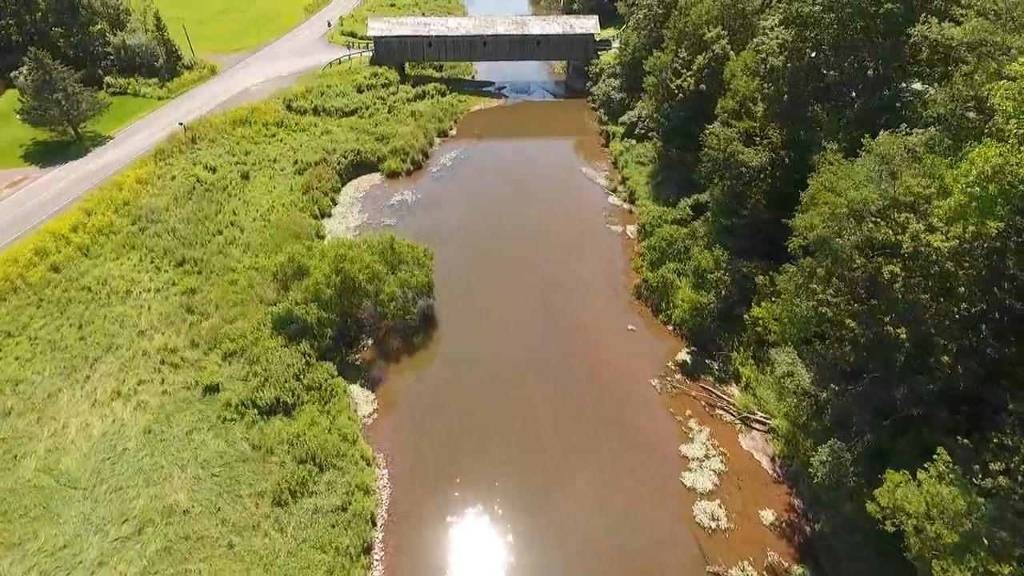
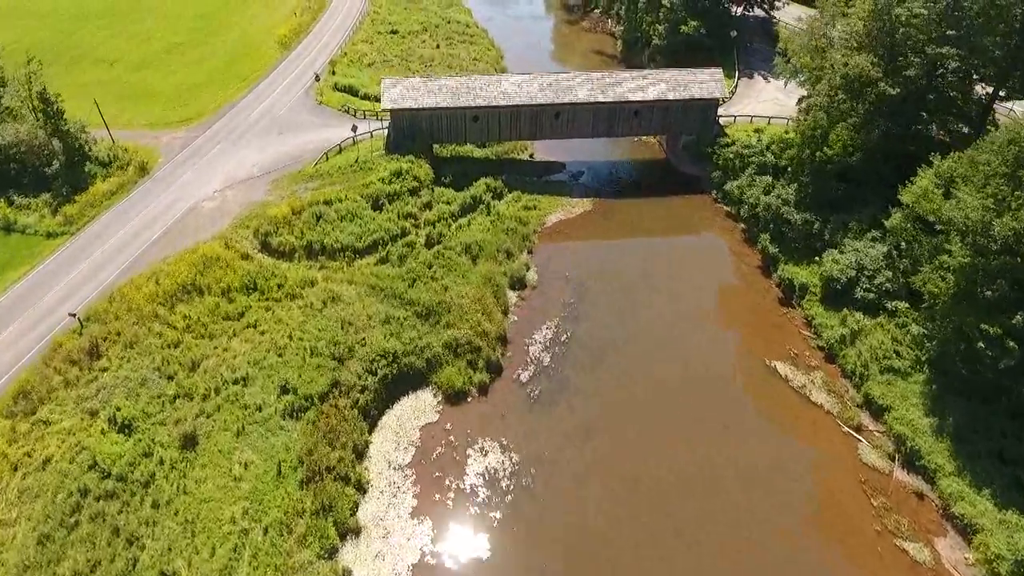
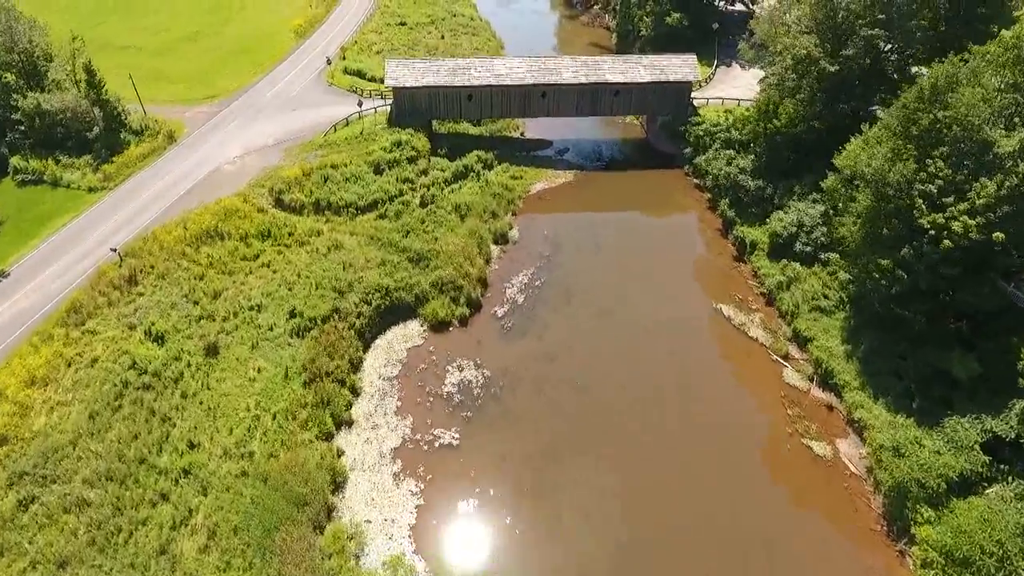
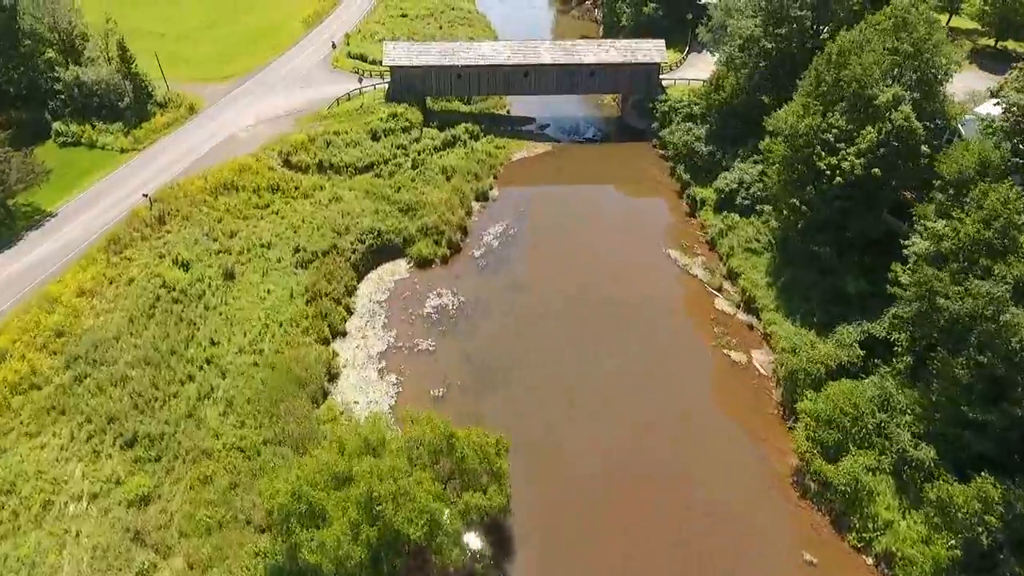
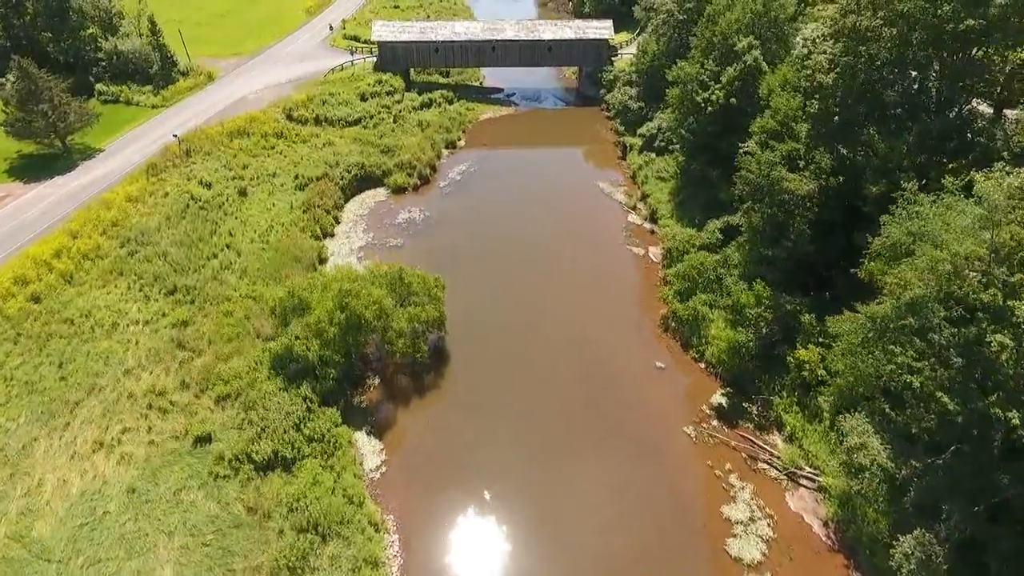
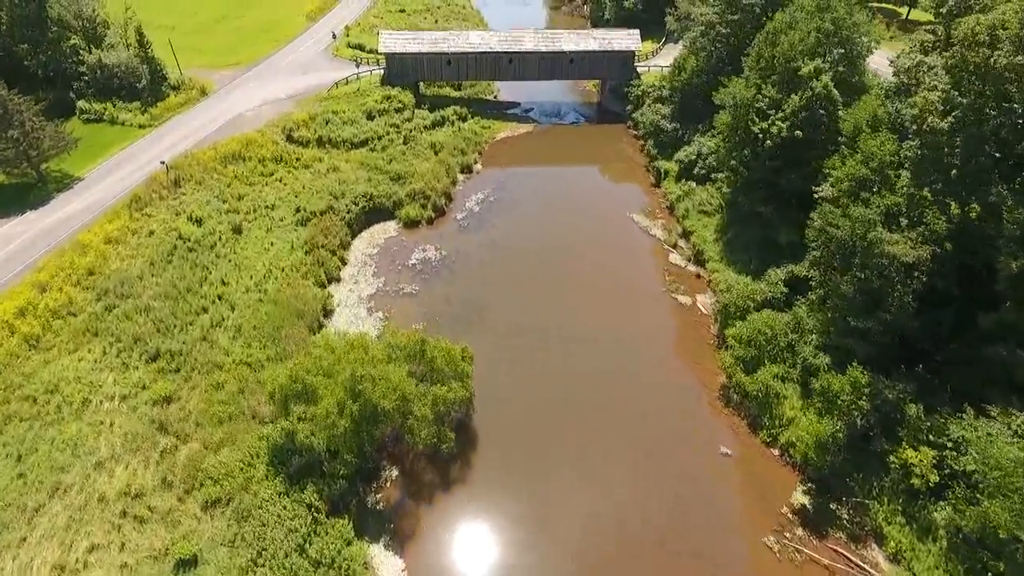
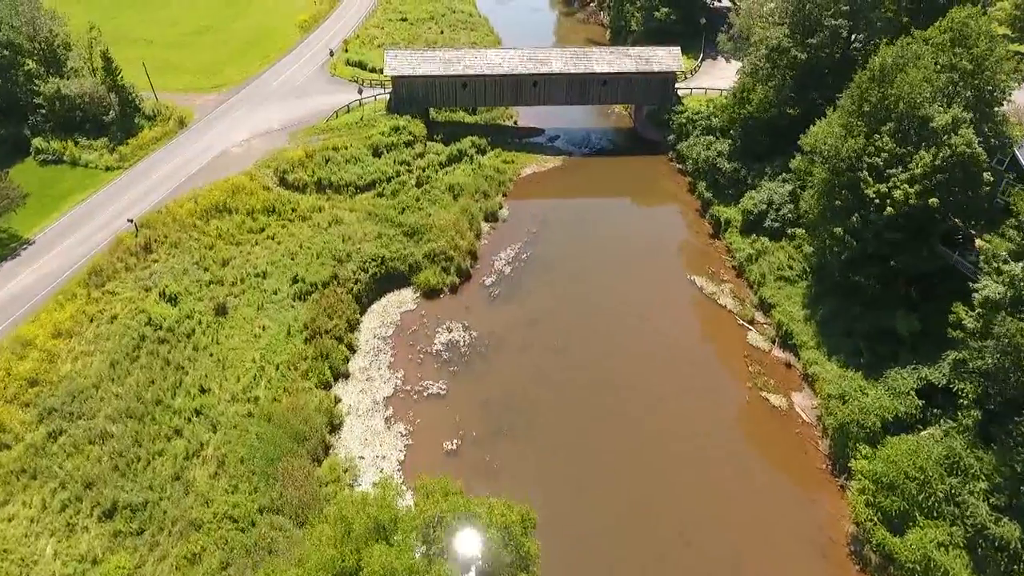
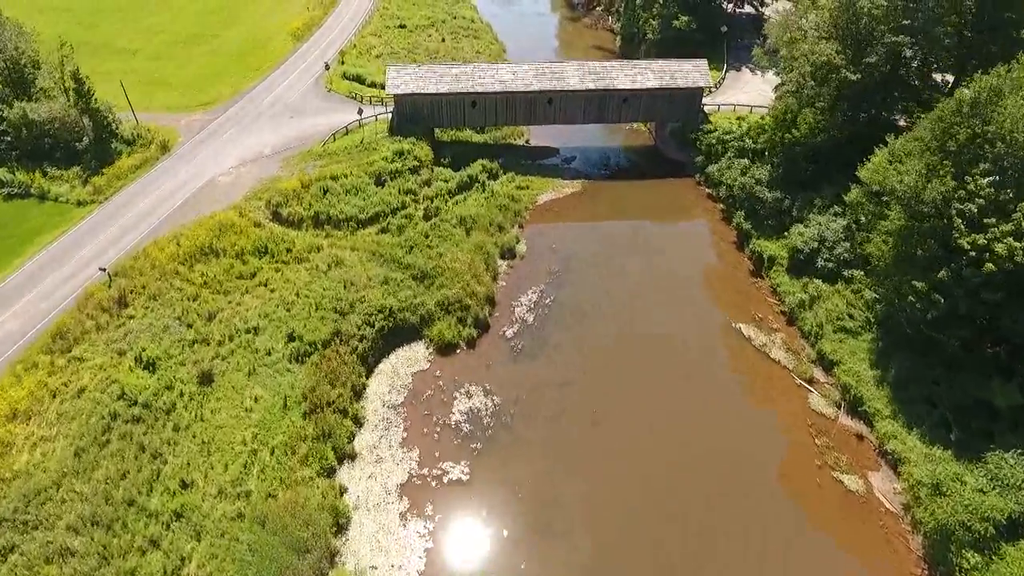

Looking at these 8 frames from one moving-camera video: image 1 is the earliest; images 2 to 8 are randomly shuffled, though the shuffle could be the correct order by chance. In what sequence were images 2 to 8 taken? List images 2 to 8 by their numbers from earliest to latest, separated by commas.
5, 6, 4, 7, 3, 8, 2
